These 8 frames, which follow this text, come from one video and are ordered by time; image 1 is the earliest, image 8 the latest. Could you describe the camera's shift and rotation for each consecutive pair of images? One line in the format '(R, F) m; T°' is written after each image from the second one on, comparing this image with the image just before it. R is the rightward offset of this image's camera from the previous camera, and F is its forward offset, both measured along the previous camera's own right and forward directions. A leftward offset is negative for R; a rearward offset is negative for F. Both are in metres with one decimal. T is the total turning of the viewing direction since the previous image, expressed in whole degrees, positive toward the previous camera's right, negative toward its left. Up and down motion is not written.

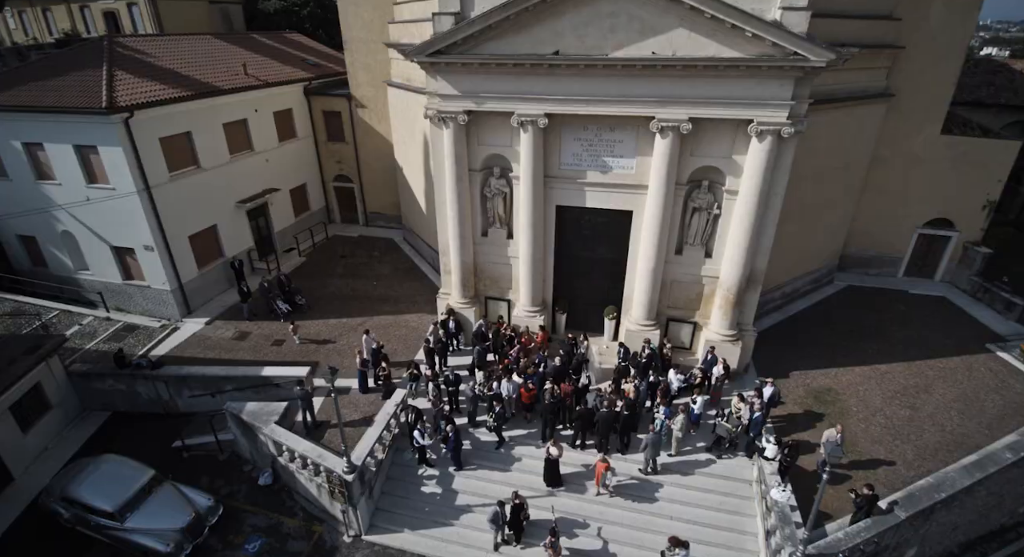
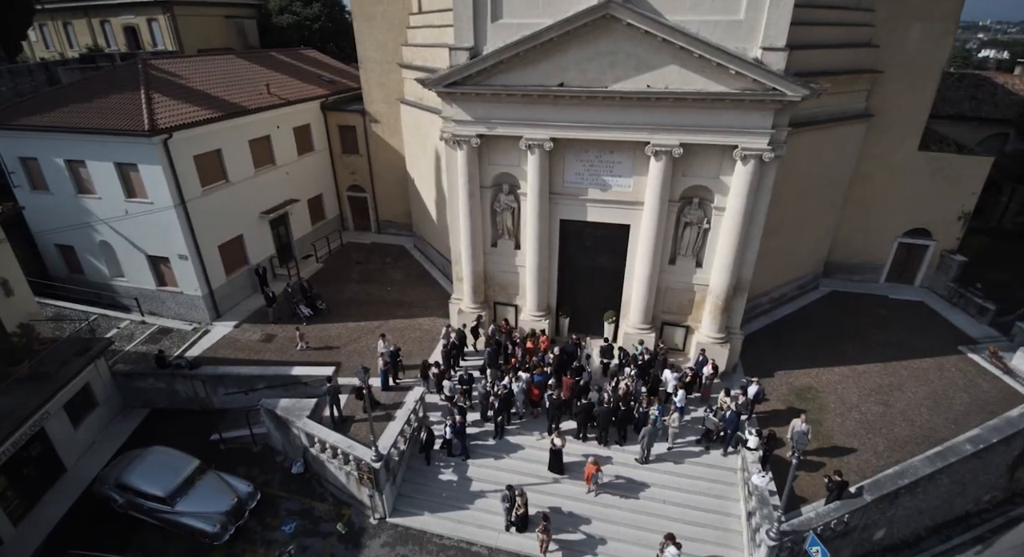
(-0.2, -1.3) m; 0°
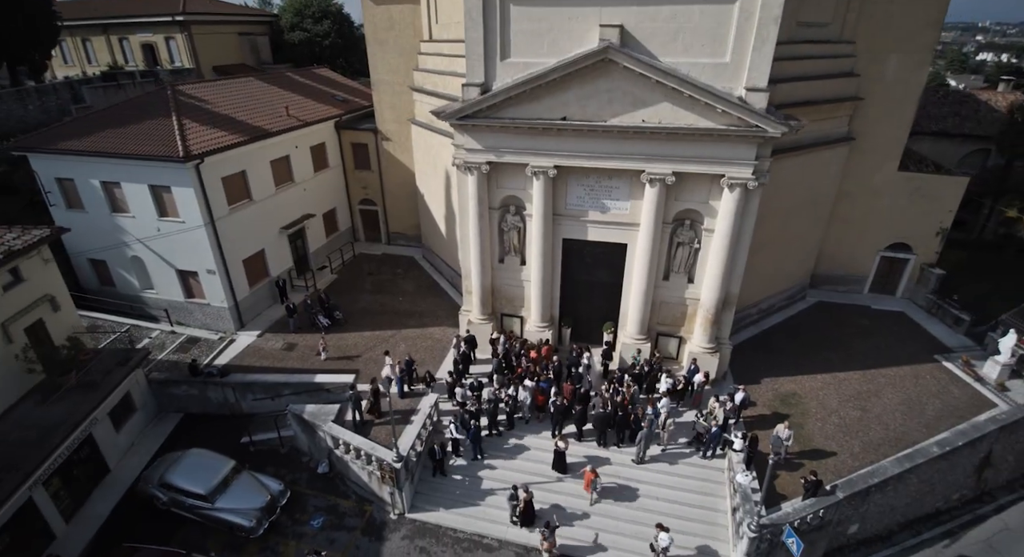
(-0.2, -1.2) m; 0°
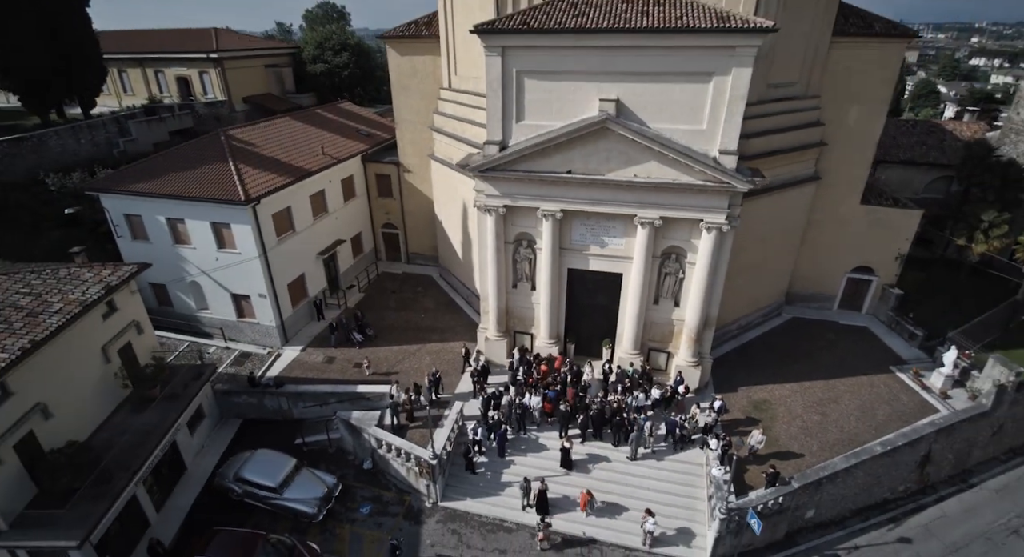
(-0.5, -2.8) m; 0°
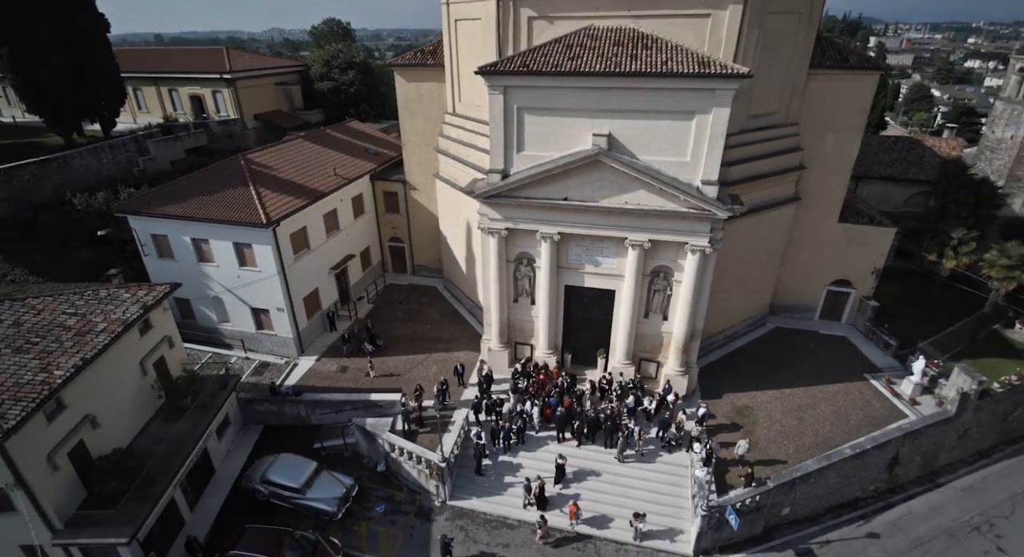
(-0.1, -1.6) m; 0°
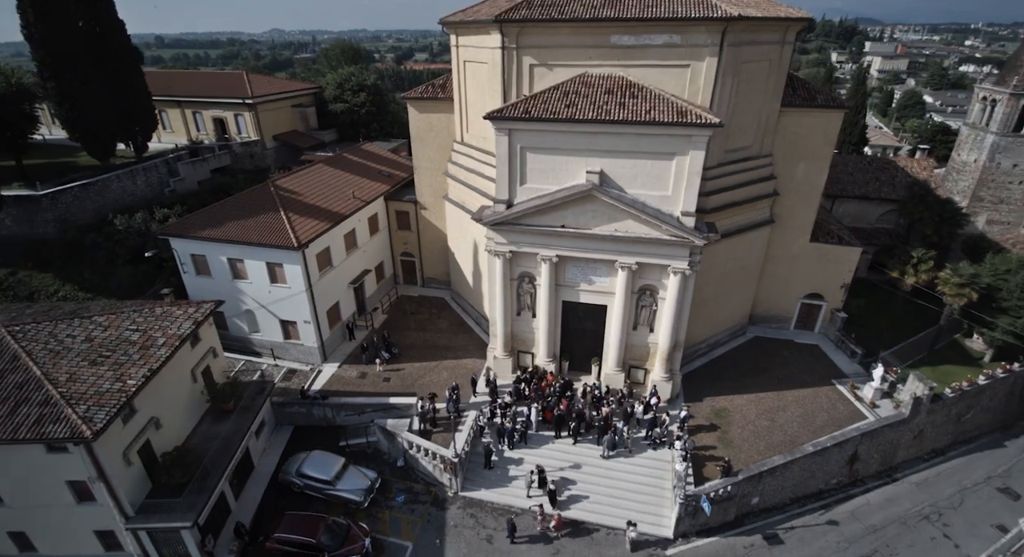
(-0.2, -2.5) m; 0°
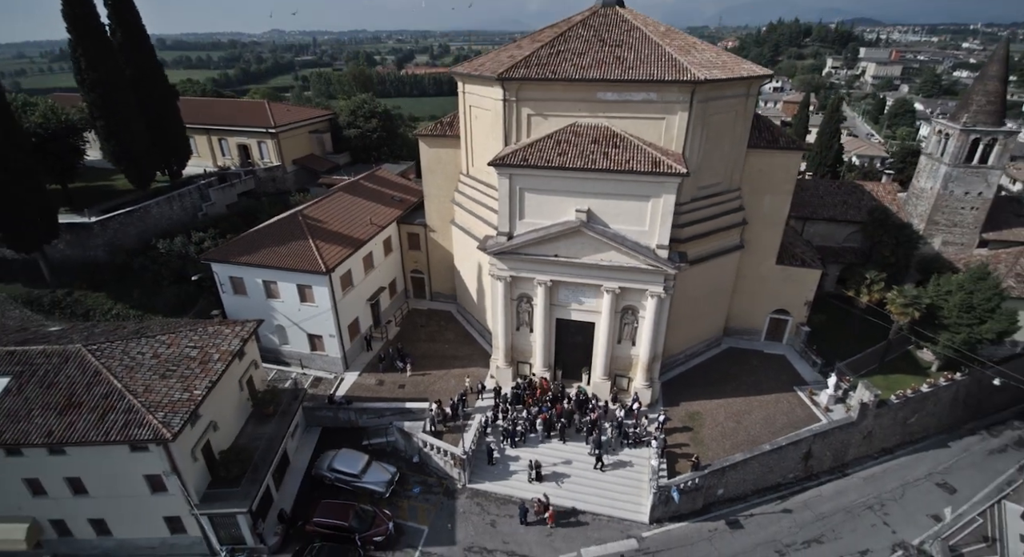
(0.0, -3.4) m; 0°
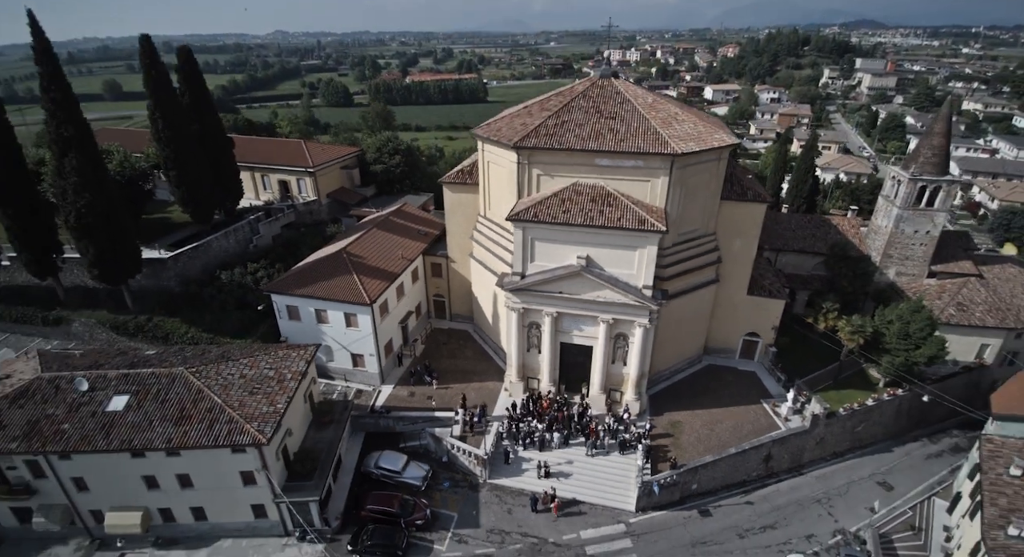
(-0.7, -5.4) m; 0°
